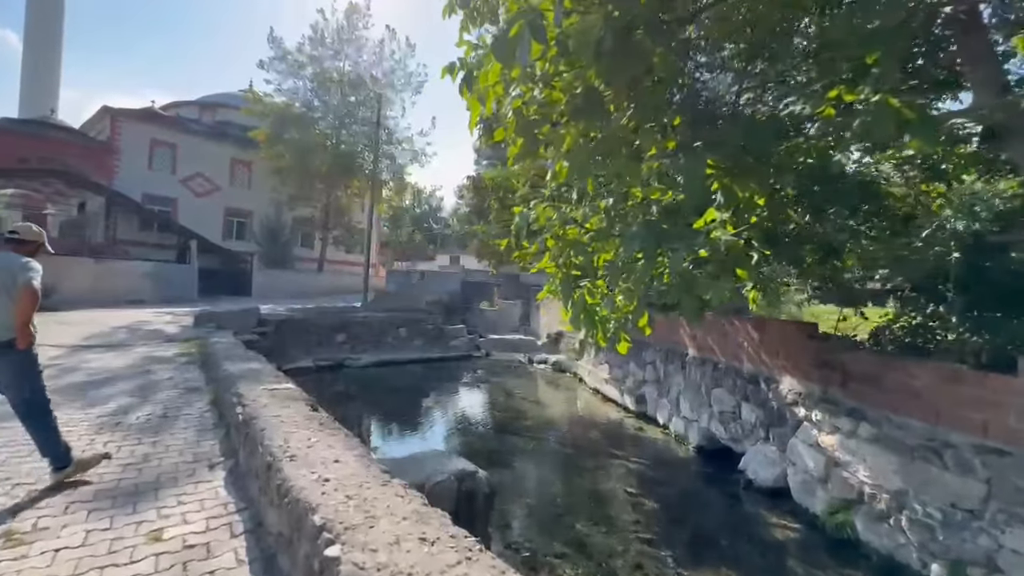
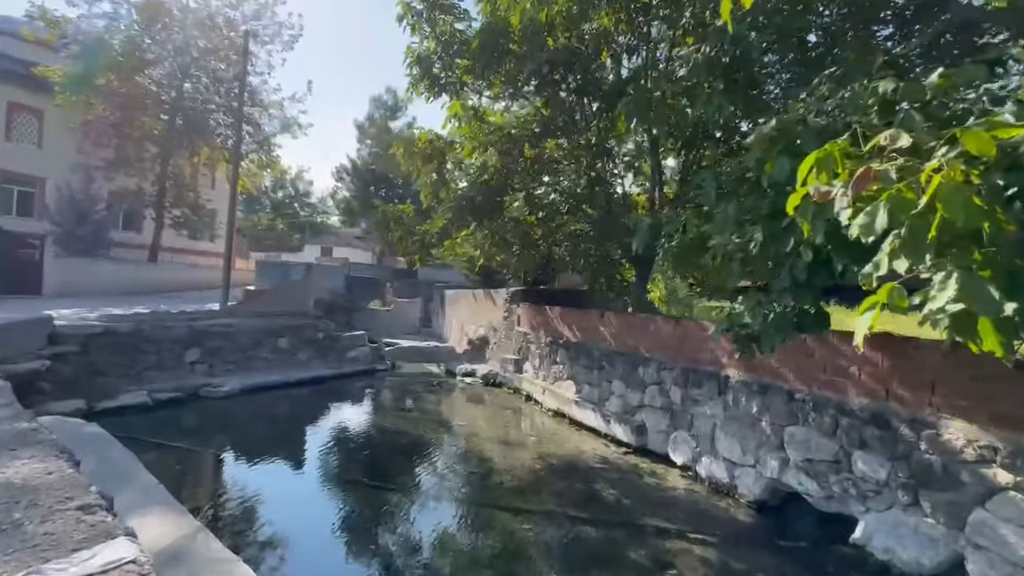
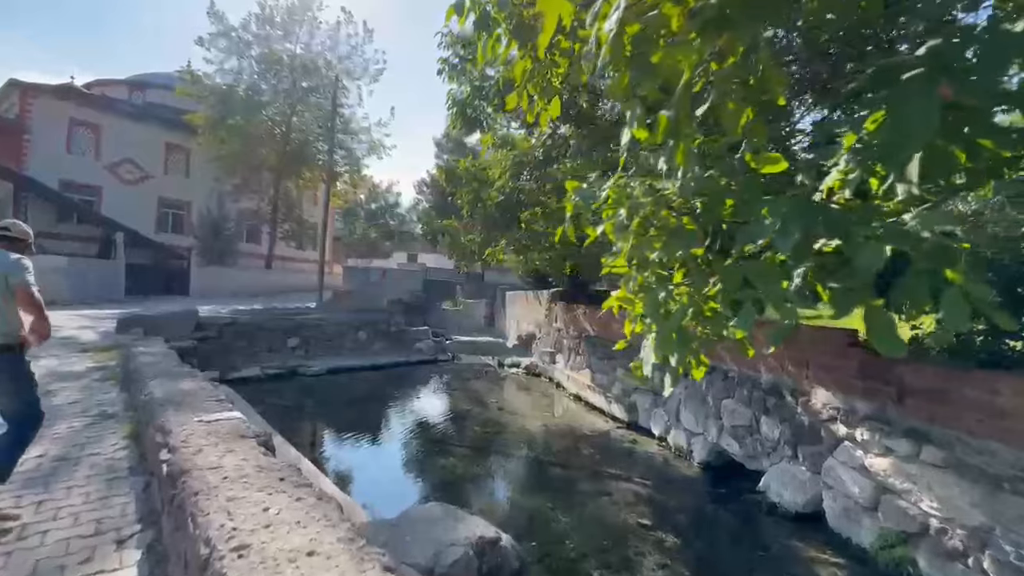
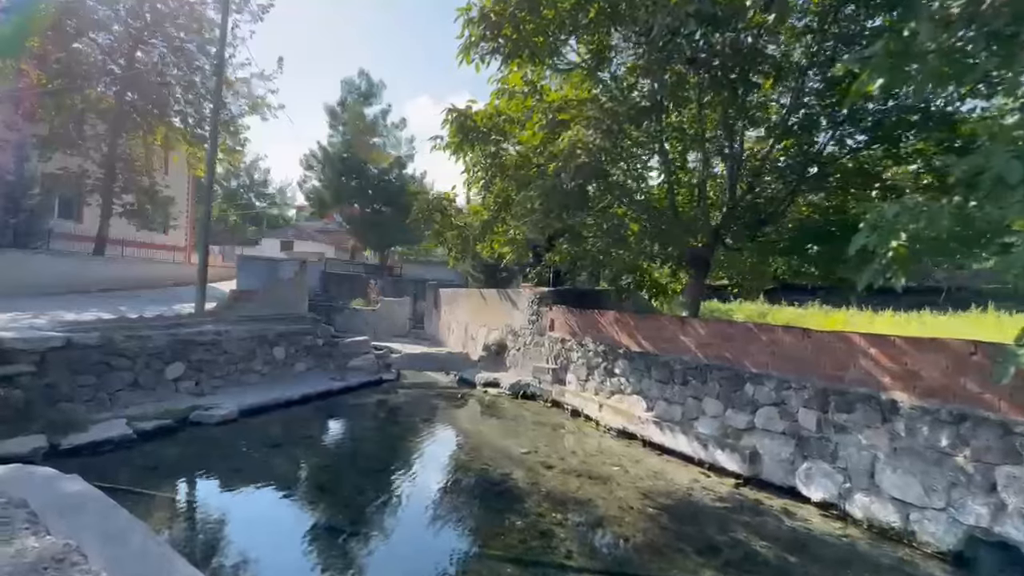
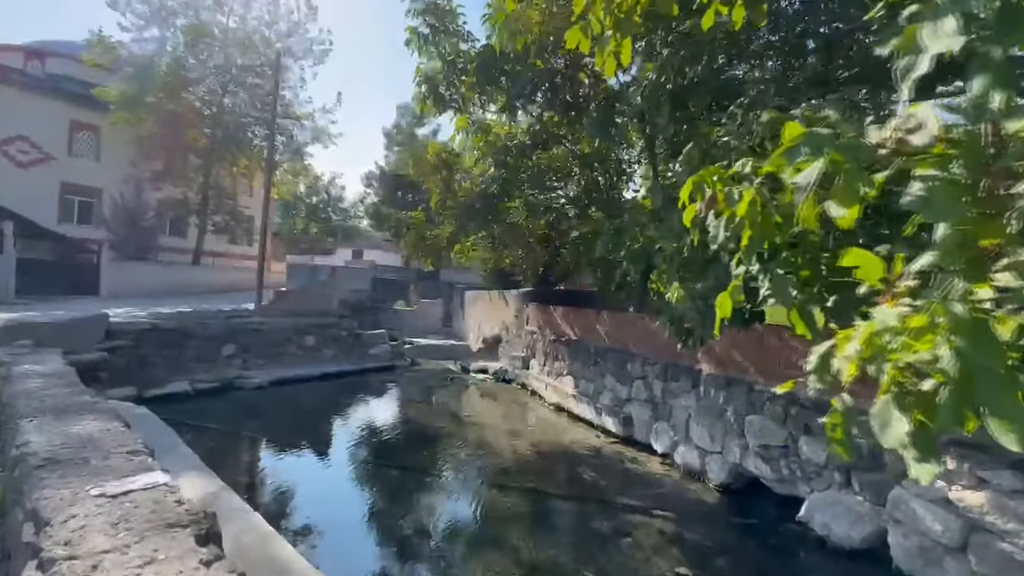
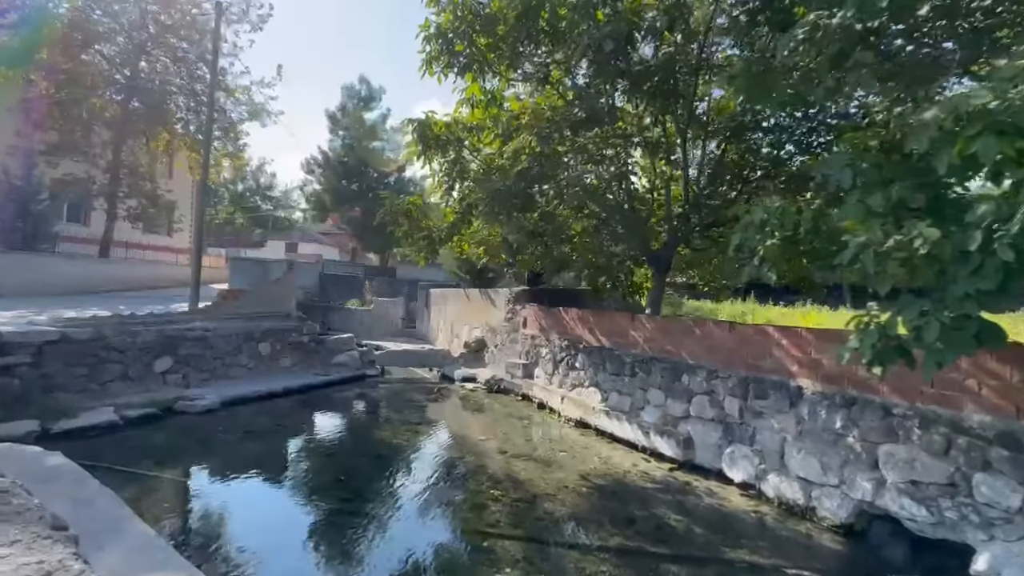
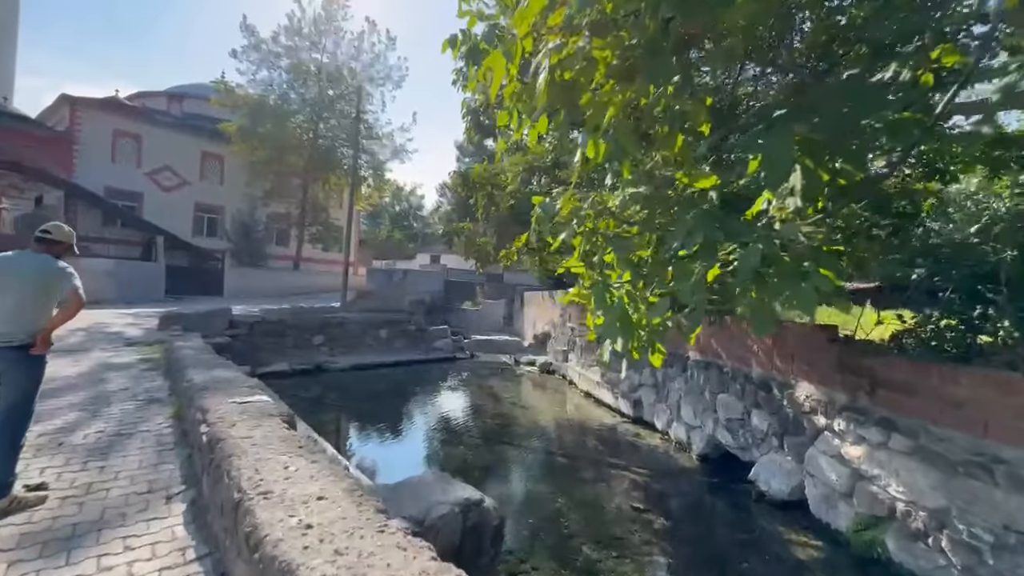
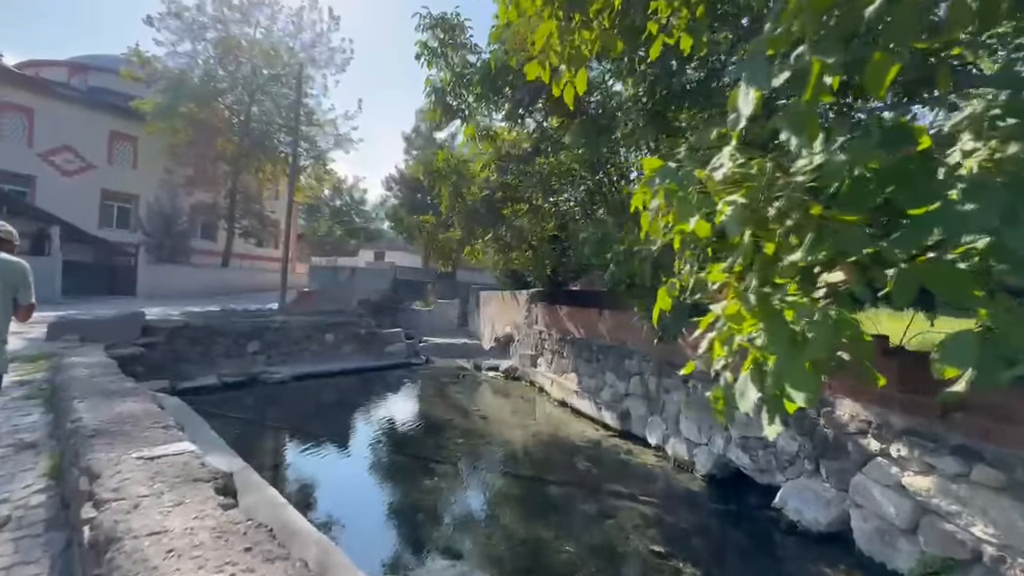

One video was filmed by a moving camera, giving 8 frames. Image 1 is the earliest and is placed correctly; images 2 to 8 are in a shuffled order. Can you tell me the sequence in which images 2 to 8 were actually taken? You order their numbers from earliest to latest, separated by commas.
7, 3, 8, 5, 2, 6, 4
